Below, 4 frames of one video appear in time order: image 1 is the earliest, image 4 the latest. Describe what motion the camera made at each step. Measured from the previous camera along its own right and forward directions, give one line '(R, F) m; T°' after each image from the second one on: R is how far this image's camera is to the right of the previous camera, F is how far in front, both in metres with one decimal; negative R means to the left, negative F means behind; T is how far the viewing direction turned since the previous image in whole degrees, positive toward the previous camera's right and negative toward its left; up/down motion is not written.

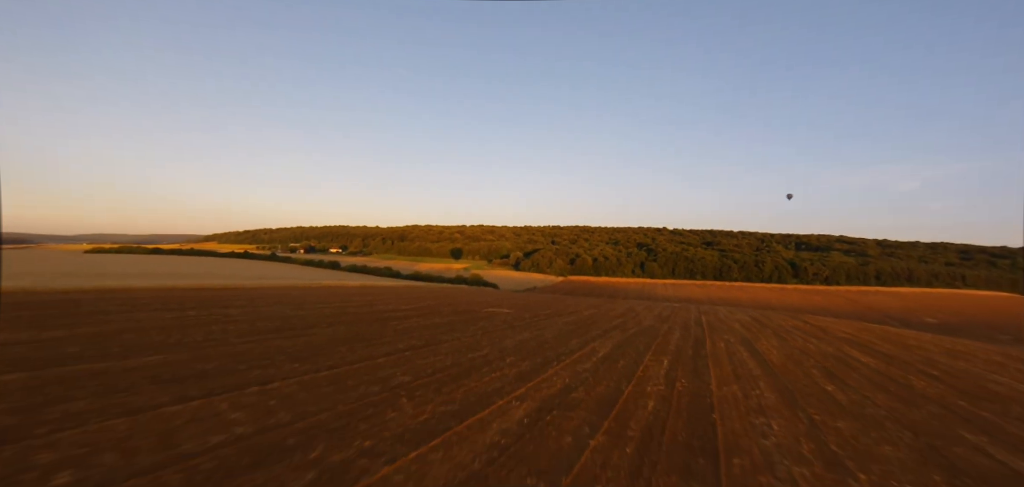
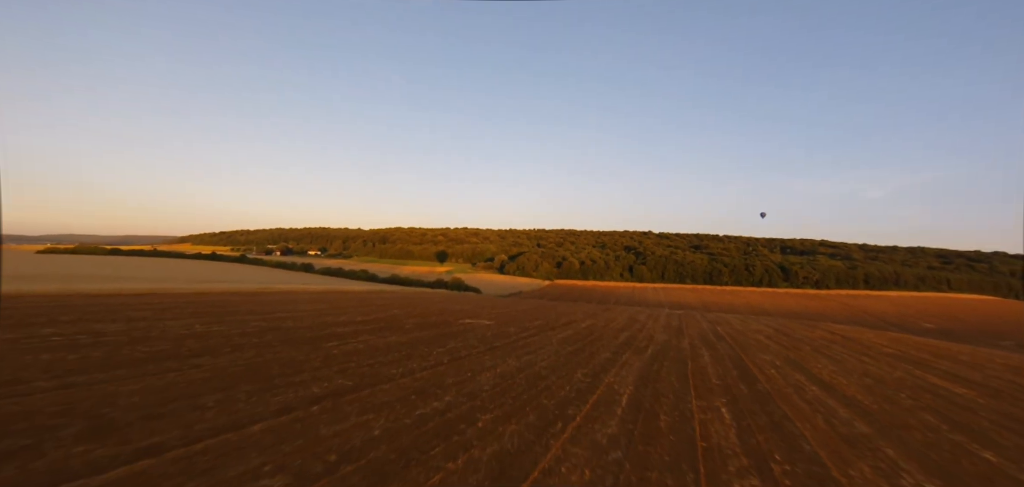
(+0.1, +2.8) m; +2°
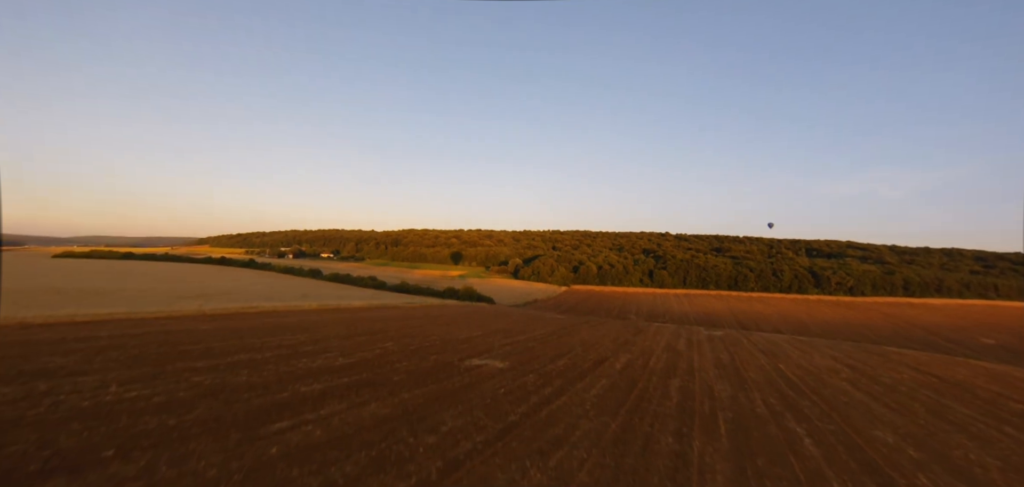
(-0.1, +2.5) m; -2°
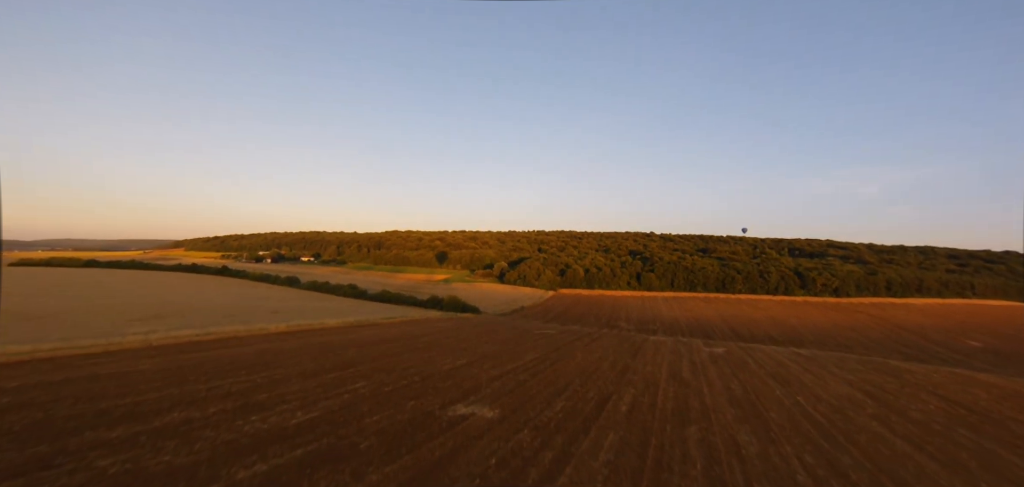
(-0.1, +1.5) m; +2°
